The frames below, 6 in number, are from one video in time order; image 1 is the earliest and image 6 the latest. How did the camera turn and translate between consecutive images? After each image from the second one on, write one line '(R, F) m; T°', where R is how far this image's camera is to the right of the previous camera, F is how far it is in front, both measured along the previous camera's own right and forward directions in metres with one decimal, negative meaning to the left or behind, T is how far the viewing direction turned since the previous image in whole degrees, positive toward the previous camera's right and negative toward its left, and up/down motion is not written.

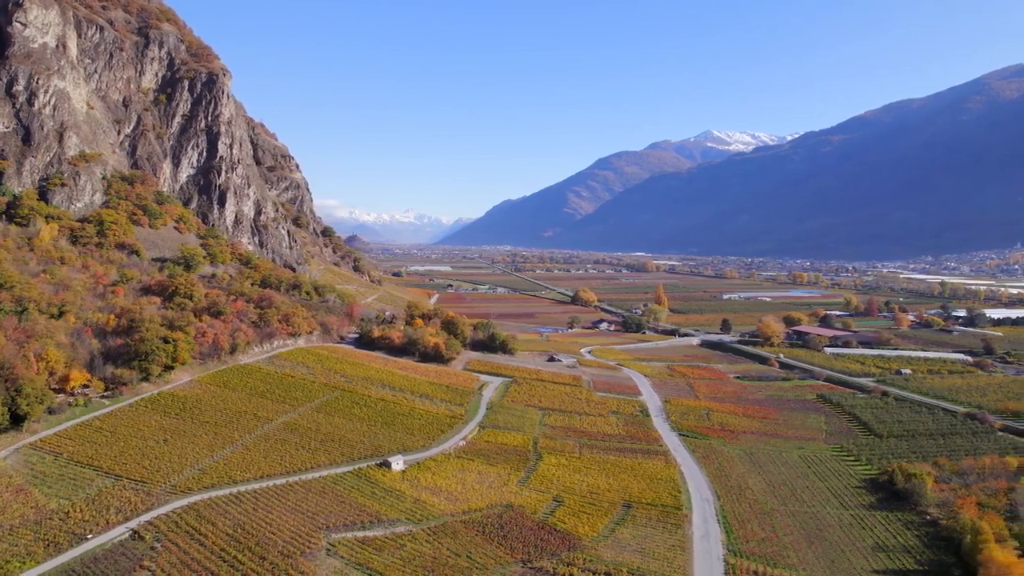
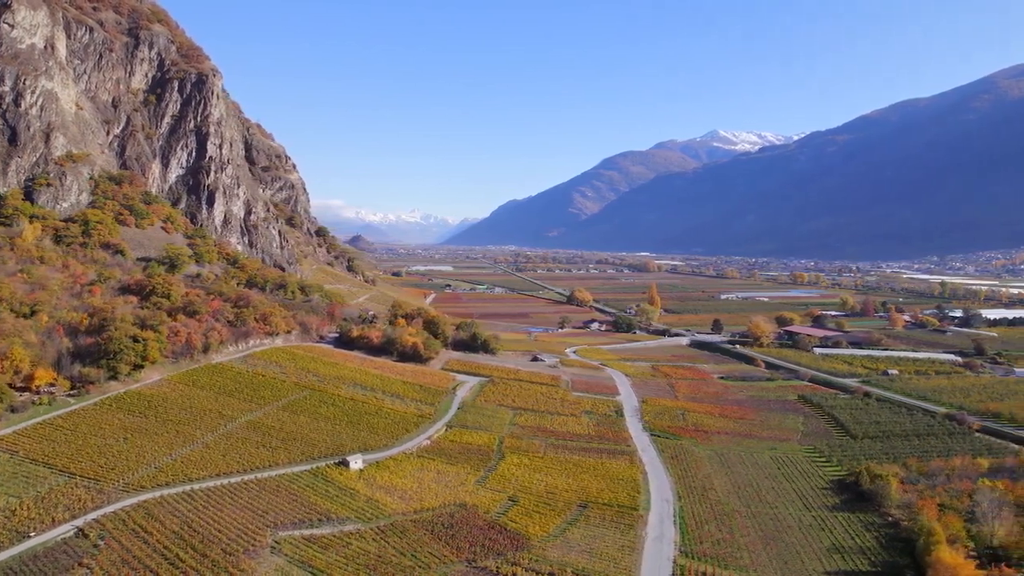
(+2.5, 0.0) m; -1°
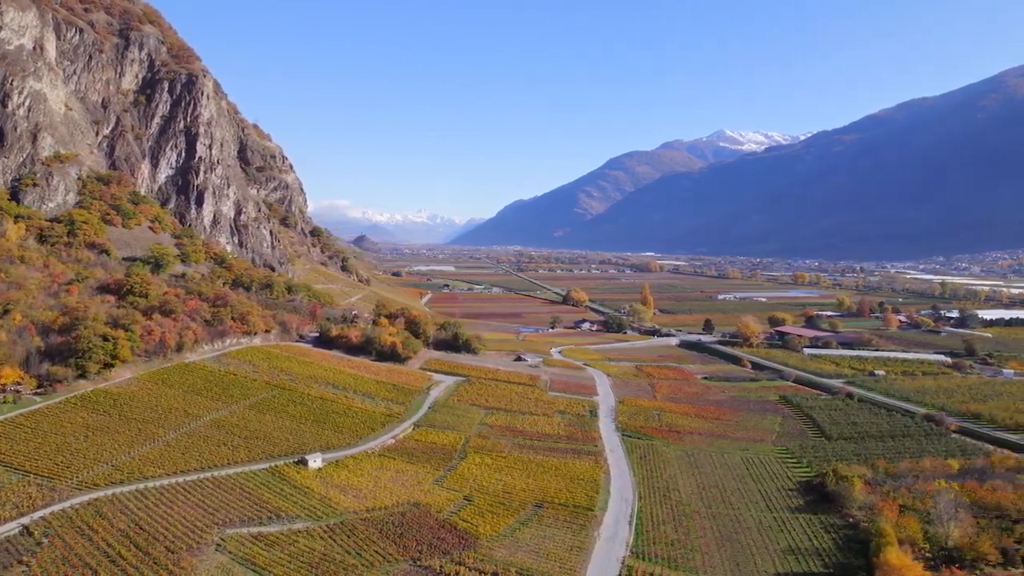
(+2.5, 0.0) m; -1°
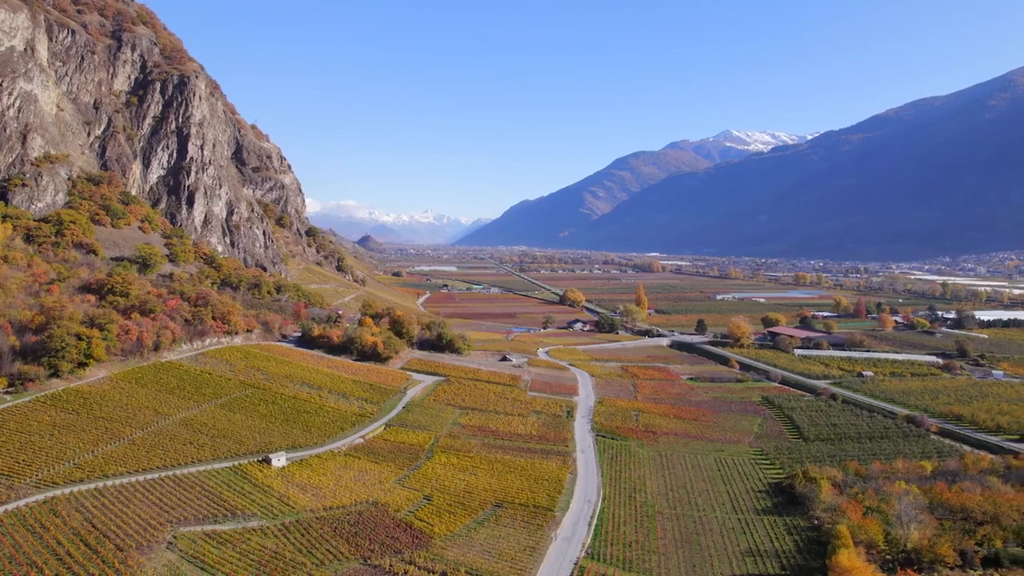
(+2.3, 0.0) m; -1°
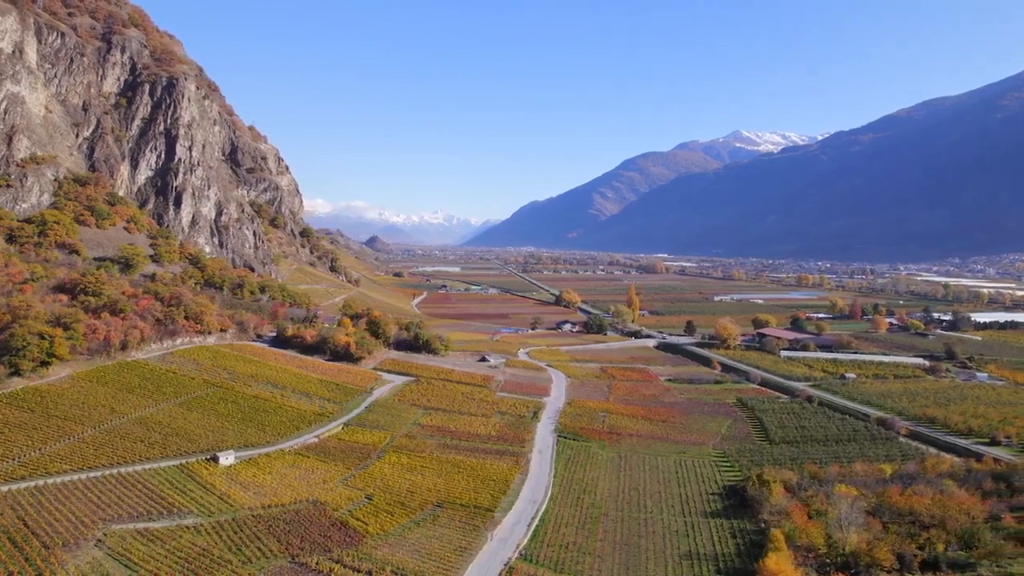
(+3.4, +0.1) m; -1°
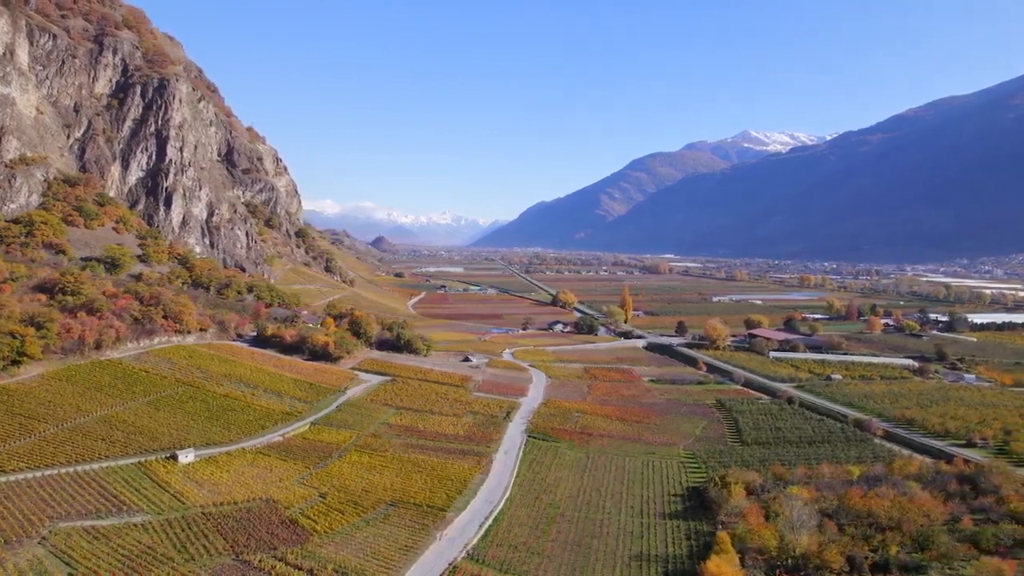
(+2.7, +0.1) m; -1°
